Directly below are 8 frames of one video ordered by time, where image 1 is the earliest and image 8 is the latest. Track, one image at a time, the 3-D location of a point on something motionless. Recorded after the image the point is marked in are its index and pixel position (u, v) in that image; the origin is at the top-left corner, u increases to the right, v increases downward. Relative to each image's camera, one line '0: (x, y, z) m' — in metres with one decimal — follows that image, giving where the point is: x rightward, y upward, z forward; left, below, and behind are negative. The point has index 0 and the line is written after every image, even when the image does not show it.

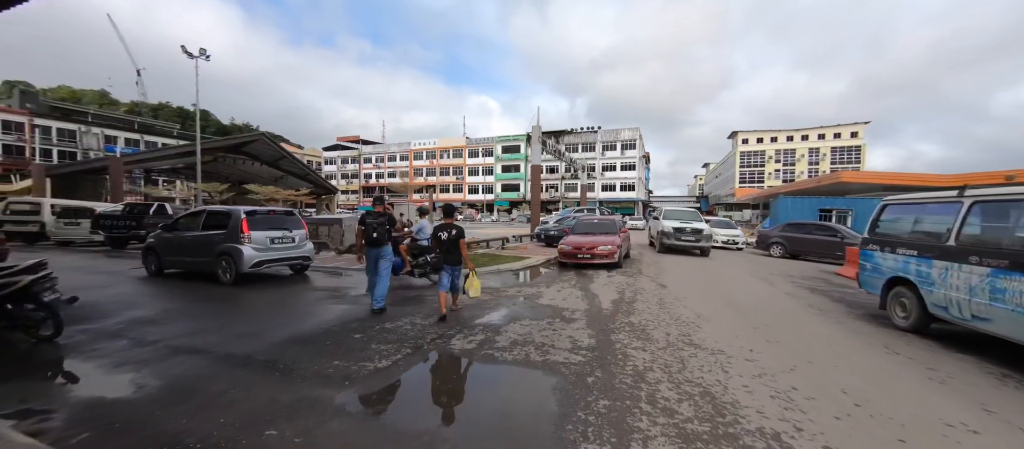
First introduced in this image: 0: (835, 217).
0: (+15.9, +0.4, +16.9) m
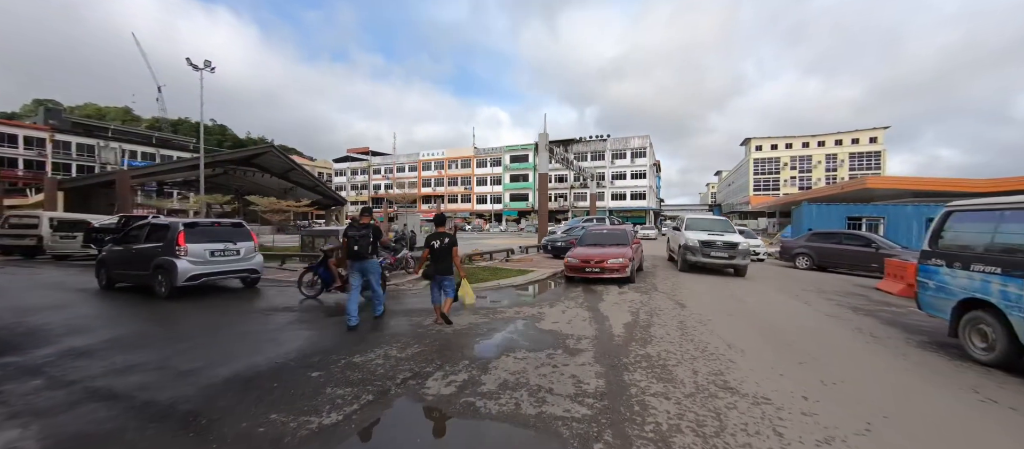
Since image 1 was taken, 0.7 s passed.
0: (+16.1, 0.0, +15.7) m
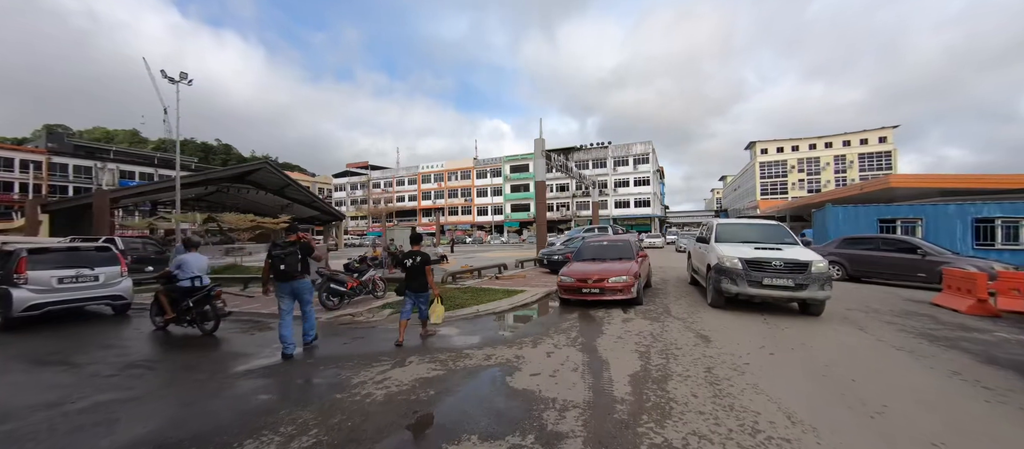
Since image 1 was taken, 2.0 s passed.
0: (+15.8, -0.1, +14.1) m
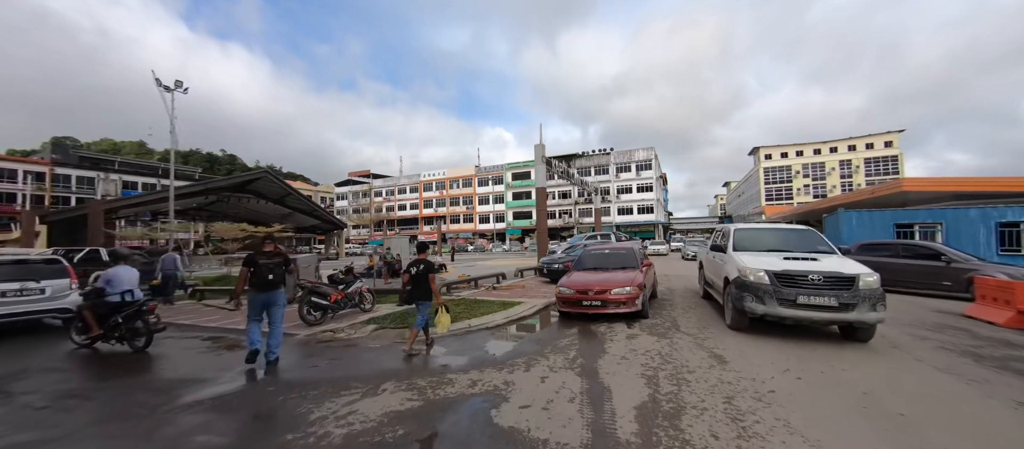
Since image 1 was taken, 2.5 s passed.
0: (+15.7, -0.3, +13.5) m
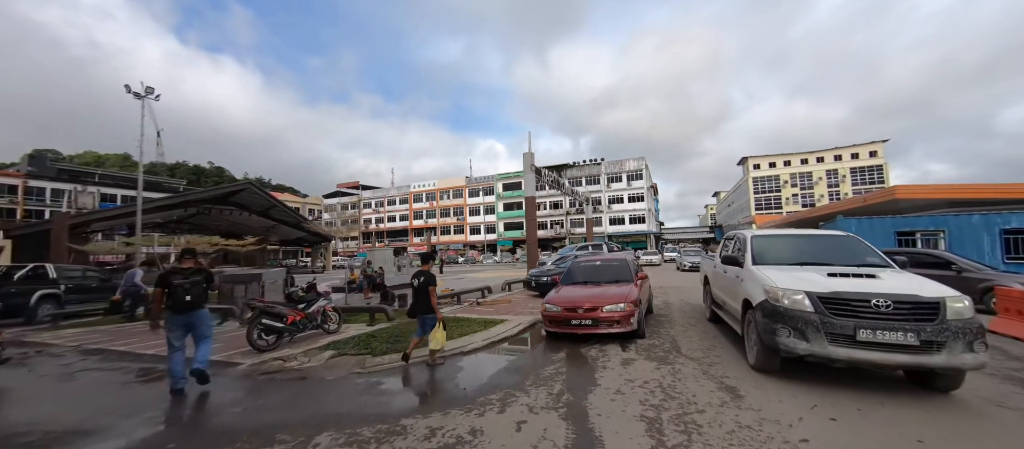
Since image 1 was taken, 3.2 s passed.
0: (+15.2, -0.6, +13.0) m
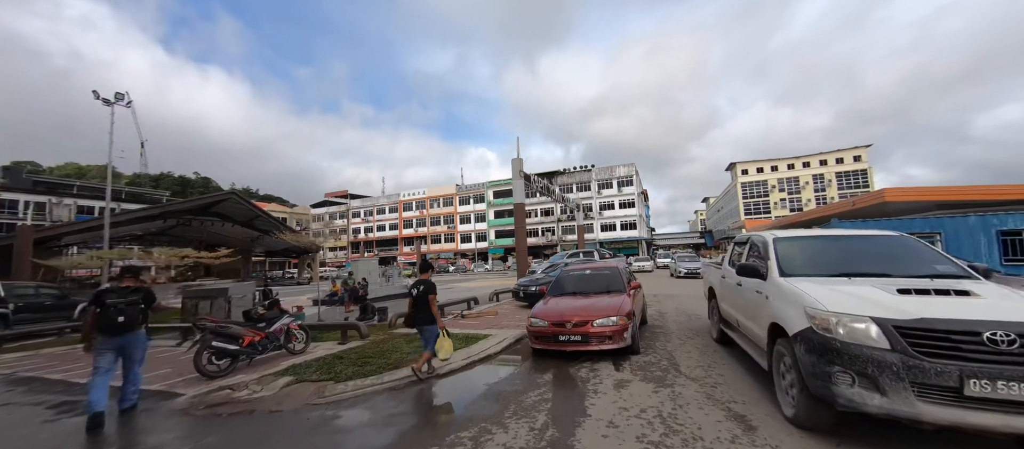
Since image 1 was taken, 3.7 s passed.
0: (+14.8, -0.7, +12.8) m
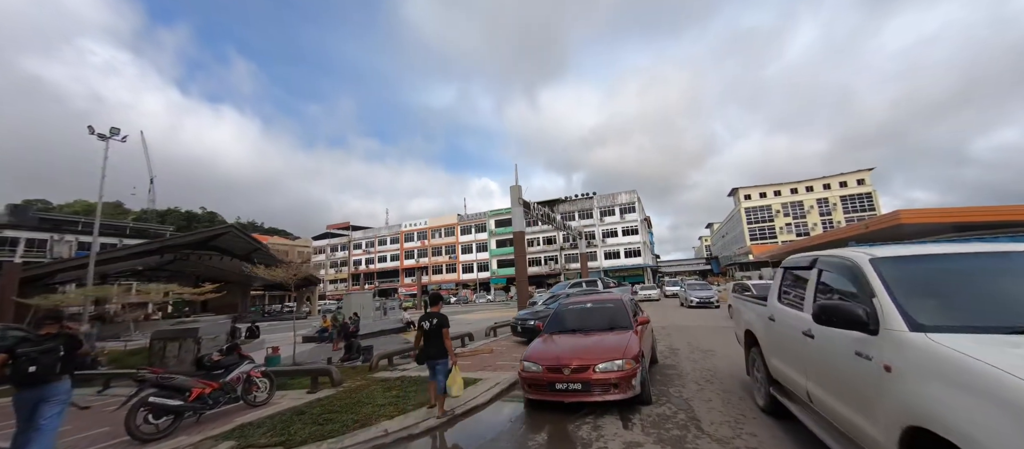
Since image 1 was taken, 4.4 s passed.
0: (+14.7, -1.5, +12.0) m
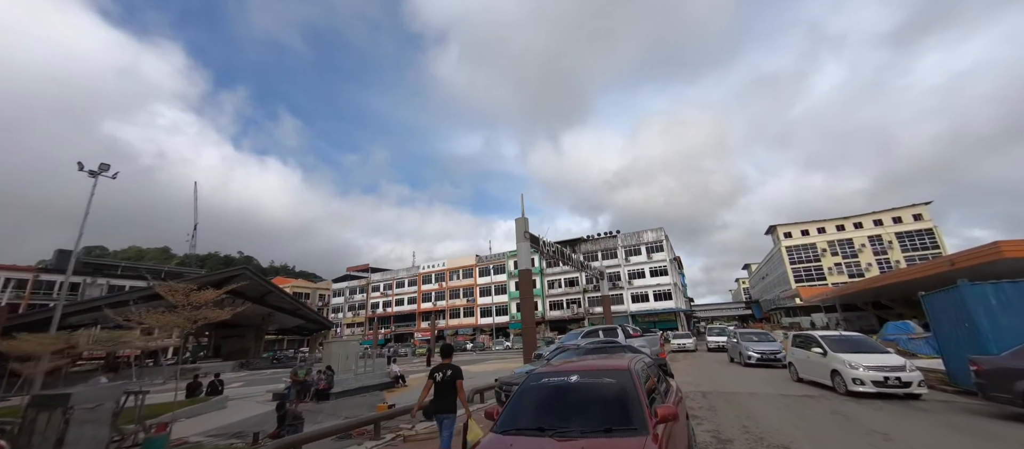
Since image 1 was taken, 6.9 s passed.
0: (+14.3, -2.2, +8.4) m
